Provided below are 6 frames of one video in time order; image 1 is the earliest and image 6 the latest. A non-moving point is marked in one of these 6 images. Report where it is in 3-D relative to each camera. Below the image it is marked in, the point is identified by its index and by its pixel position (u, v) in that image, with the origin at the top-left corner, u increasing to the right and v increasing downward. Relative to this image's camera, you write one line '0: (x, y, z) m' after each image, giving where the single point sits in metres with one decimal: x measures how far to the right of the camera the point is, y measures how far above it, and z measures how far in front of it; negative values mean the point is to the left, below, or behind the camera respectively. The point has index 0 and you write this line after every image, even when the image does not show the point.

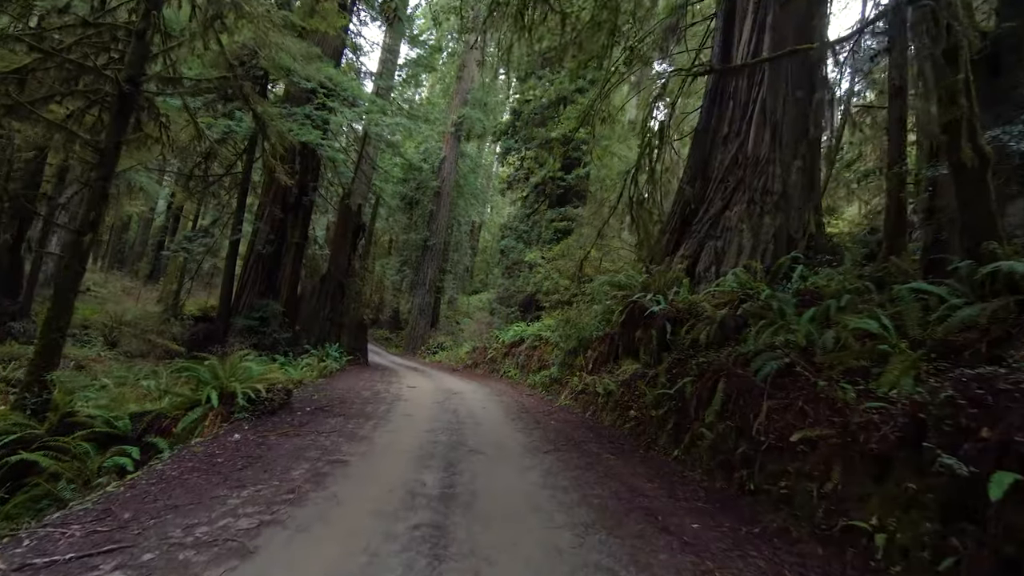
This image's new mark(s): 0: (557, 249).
0: (+1.5, +1.3, +14.7) m
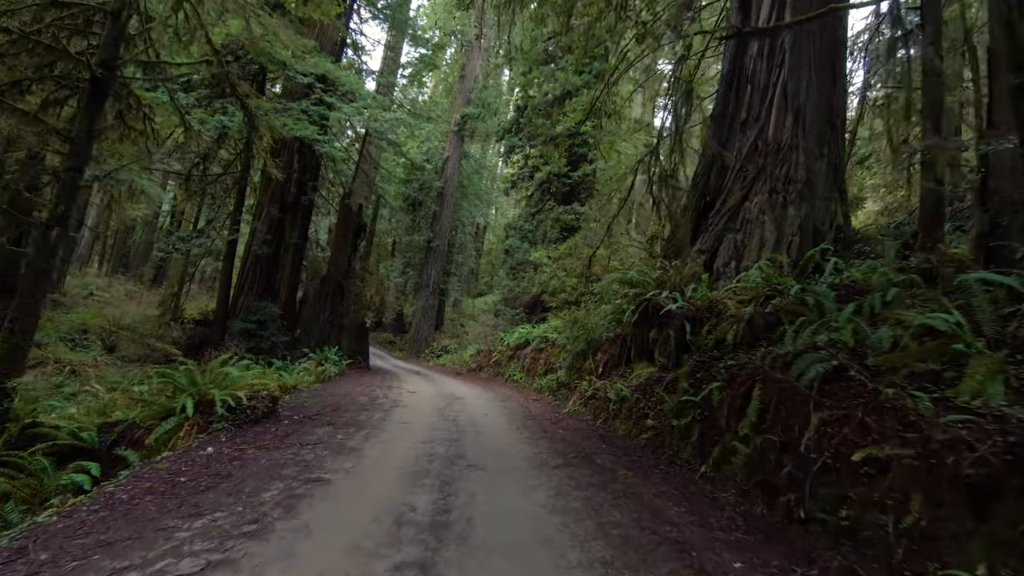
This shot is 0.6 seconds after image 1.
0: (+1.6, +1.3, +14.2) m
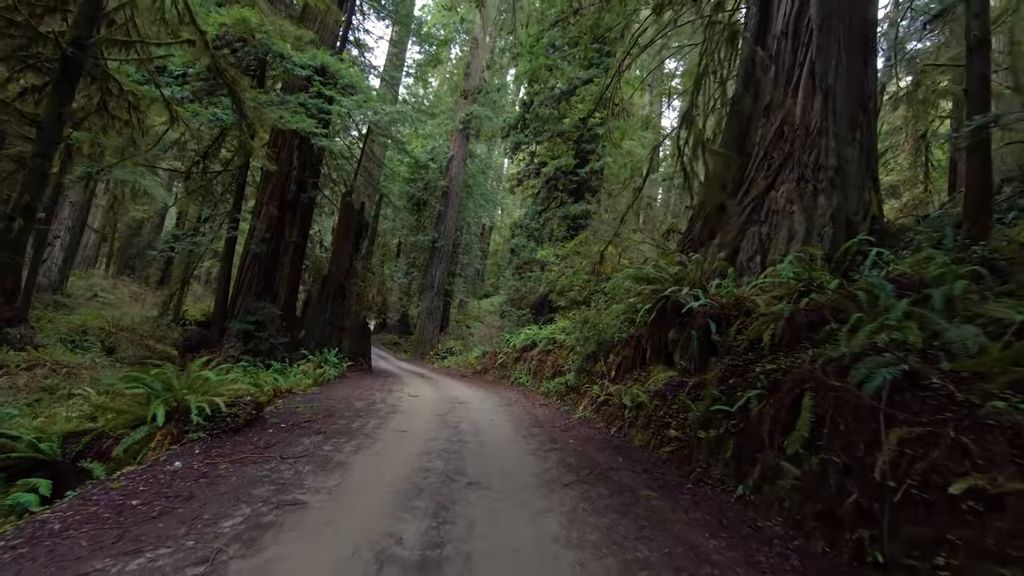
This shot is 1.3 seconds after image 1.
0: (+1.8, +1.3, +13.7) m
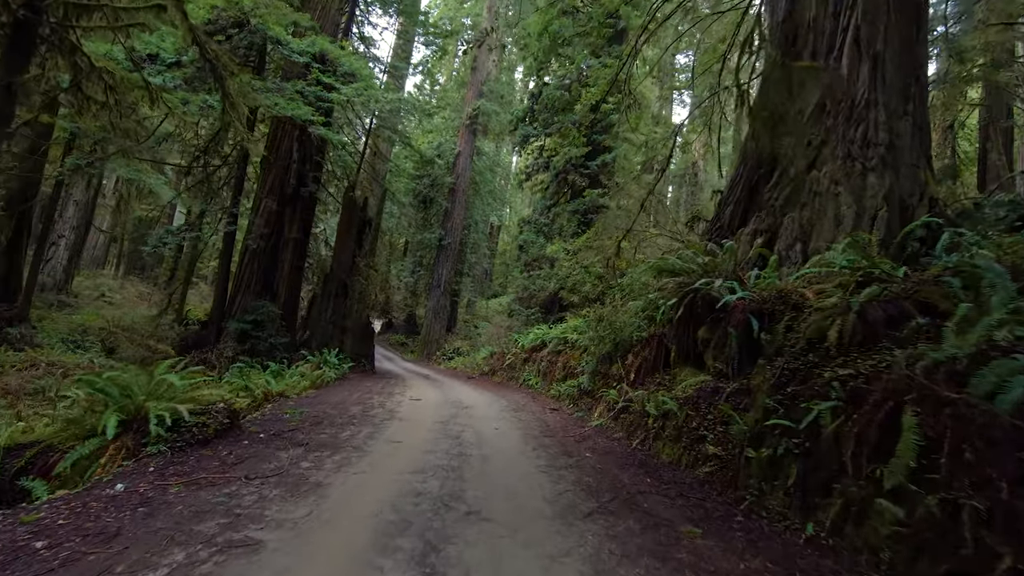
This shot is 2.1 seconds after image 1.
0: (+2.0, +1.4, +13.0) m
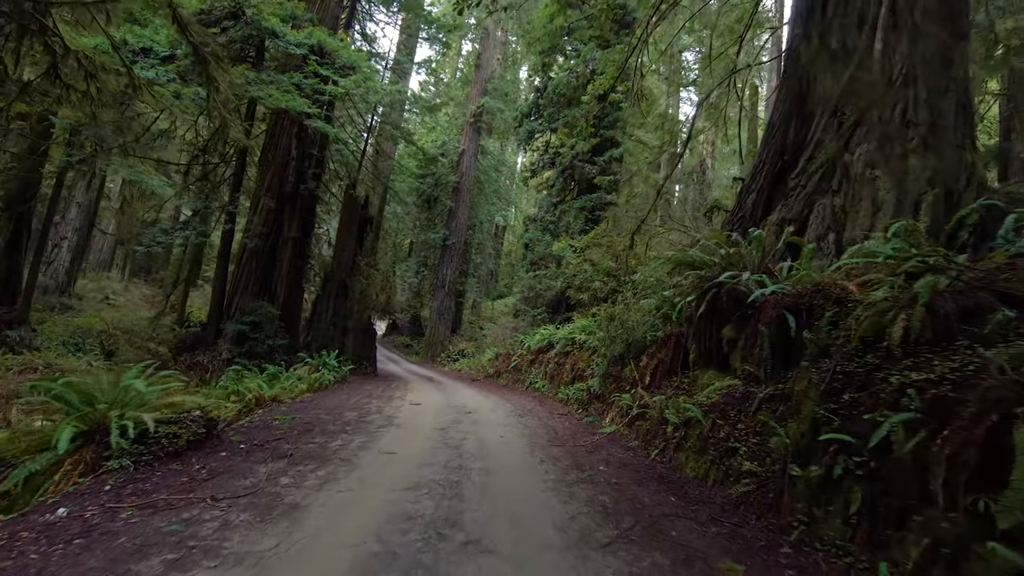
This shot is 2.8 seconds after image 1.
0: (+2.2, +1.4, +12.6) m
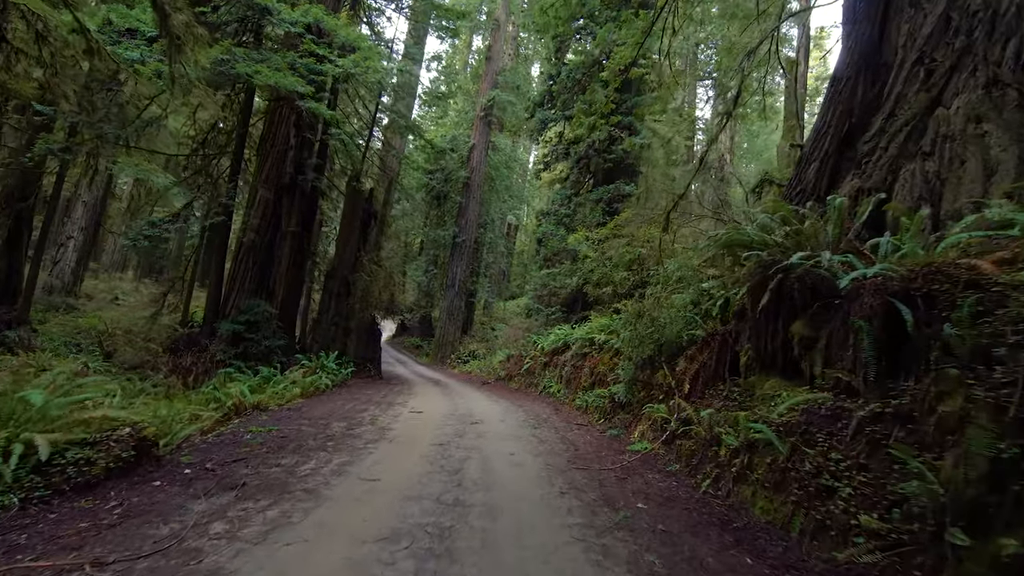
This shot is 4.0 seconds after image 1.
0: (+2.5, +1.5, +11.6) m
